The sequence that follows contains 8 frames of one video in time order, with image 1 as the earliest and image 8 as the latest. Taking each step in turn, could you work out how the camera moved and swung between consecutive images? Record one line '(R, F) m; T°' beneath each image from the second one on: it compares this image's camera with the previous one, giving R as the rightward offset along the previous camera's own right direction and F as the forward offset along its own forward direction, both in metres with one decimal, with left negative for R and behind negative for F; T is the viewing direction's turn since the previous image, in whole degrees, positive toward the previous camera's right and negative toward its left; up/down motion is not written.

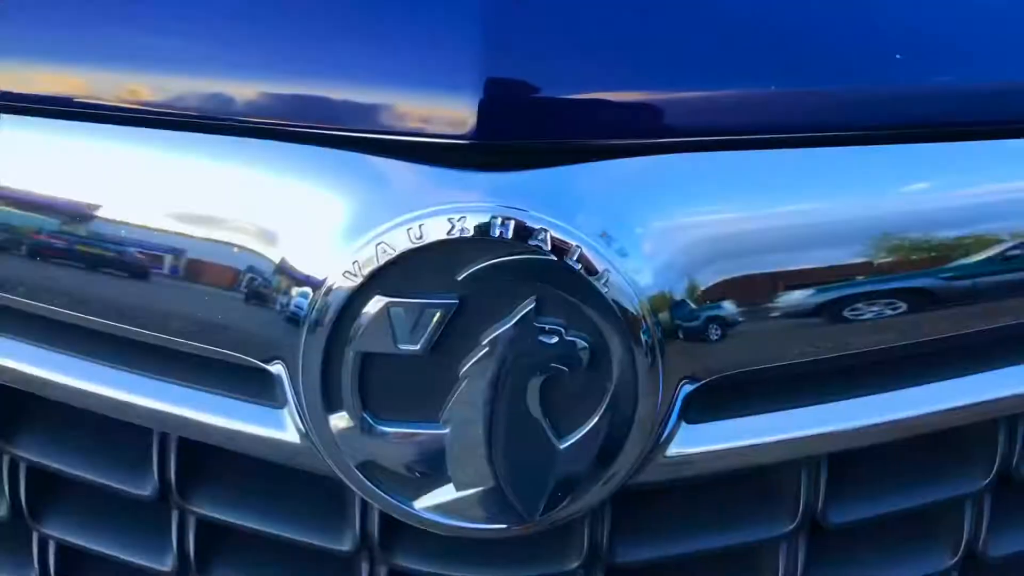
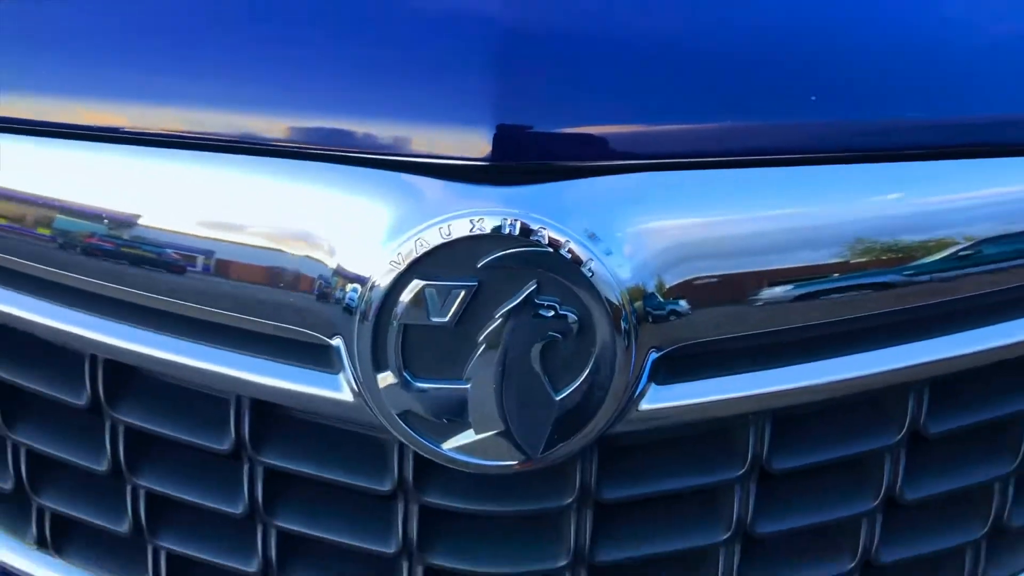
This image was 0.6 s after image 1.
(0.0, -0.1) m; 0°
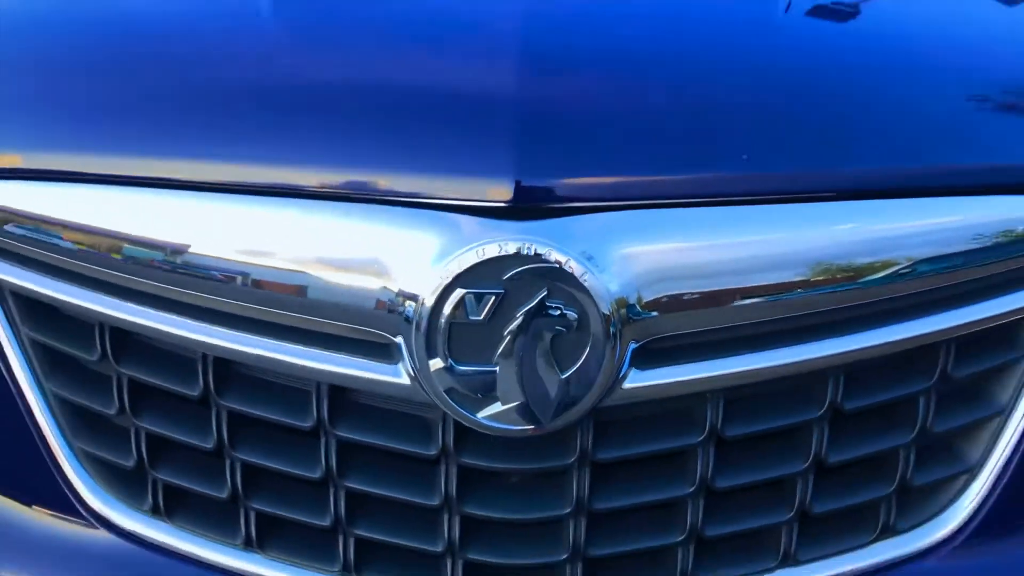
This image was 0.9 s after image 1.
(0.0, -0.2) m; 0°
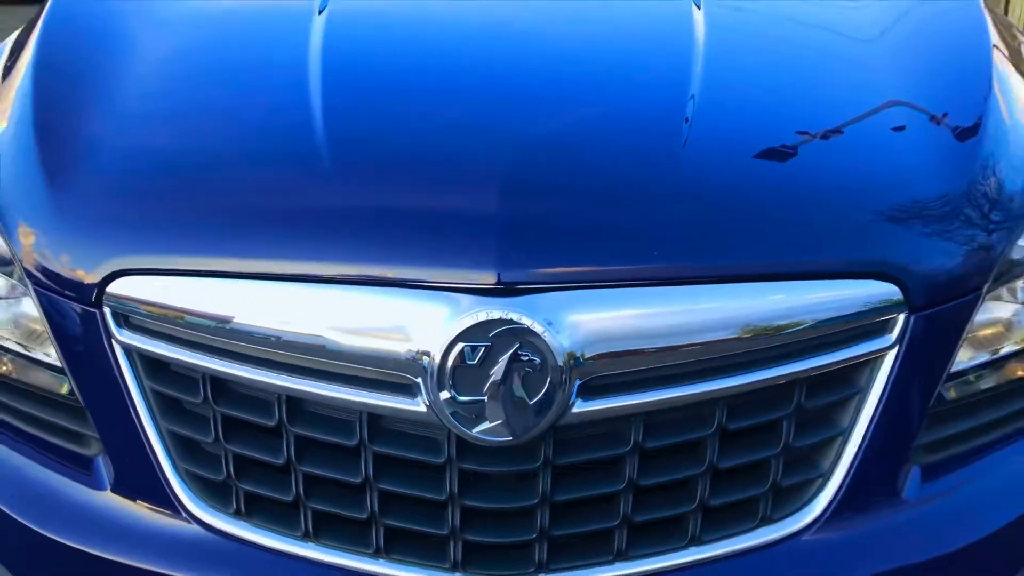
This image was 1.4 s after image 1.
(0.0, -0.3) m; +1°
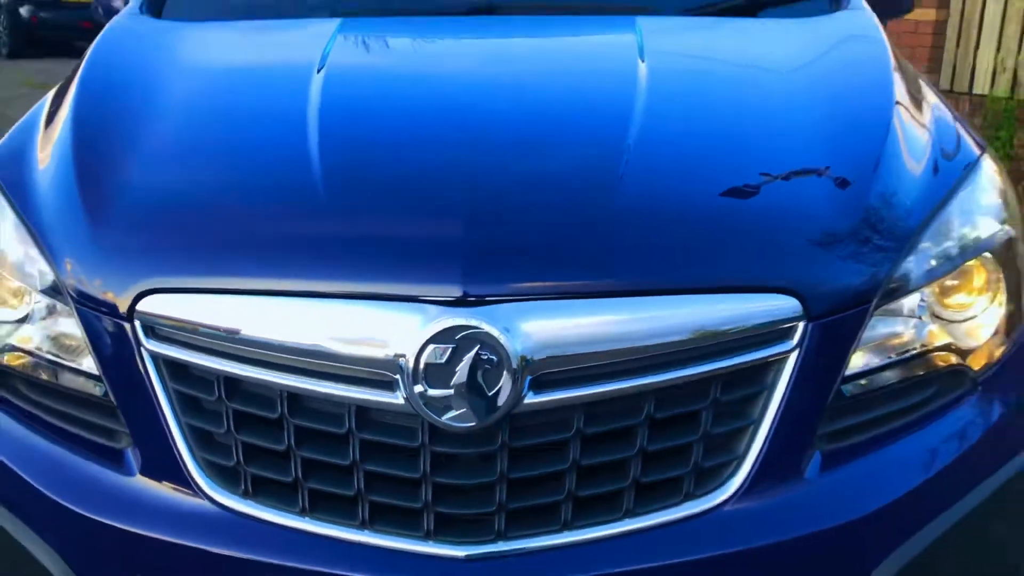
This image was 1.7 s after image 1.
(0.0, -0.2) m; 0°
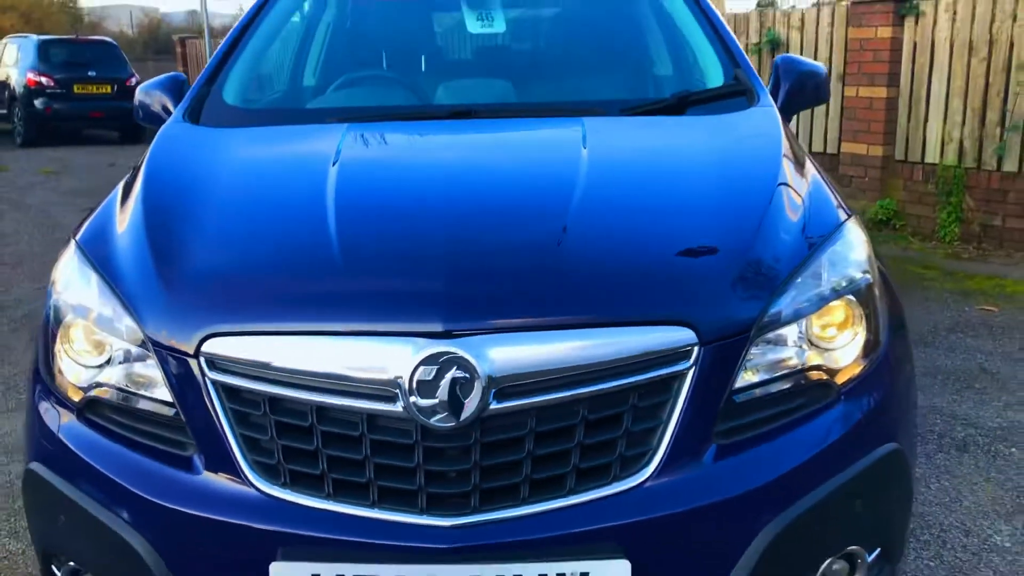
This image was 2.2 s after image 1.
(0.0, -0.4) m; 0°
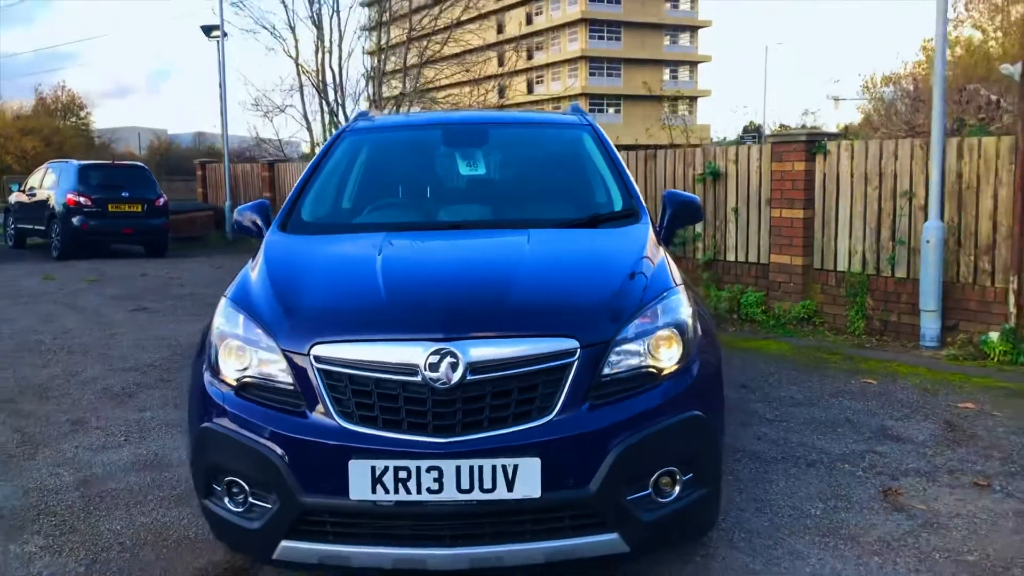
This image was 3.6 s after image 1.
(+0.1, -1.3) m; 0°
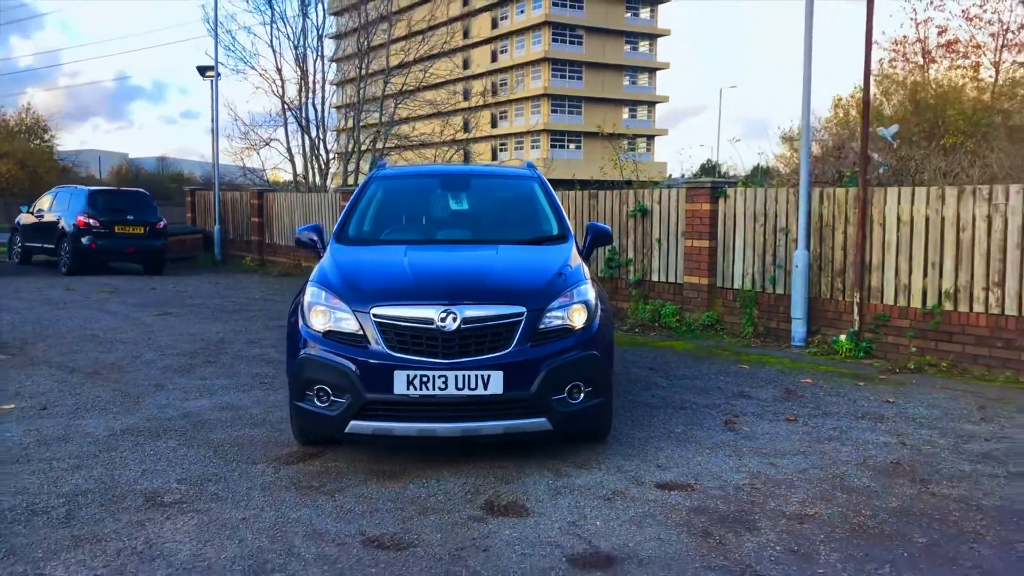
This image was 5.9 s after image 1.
(-0.1, -2.0) m; +2°
